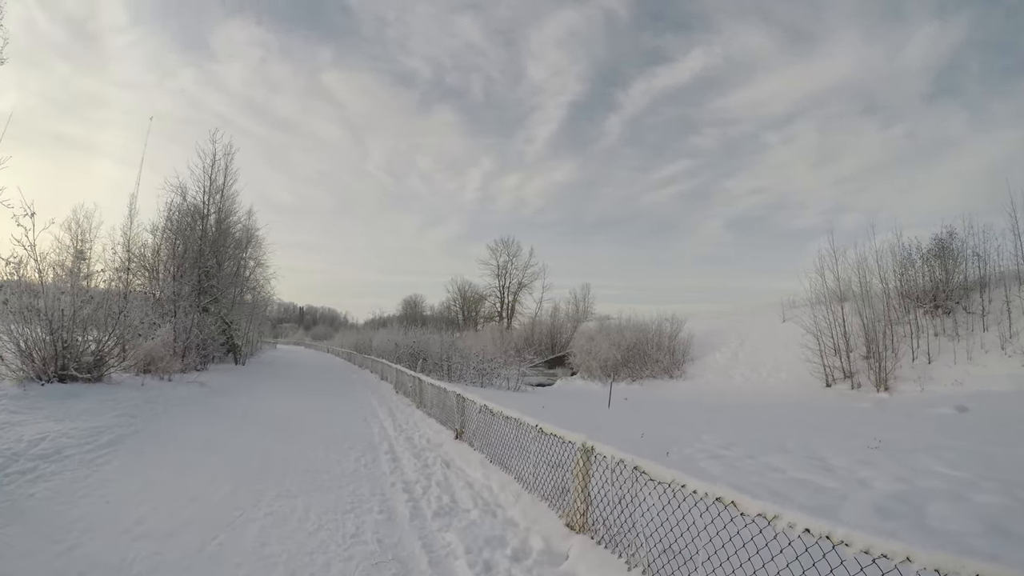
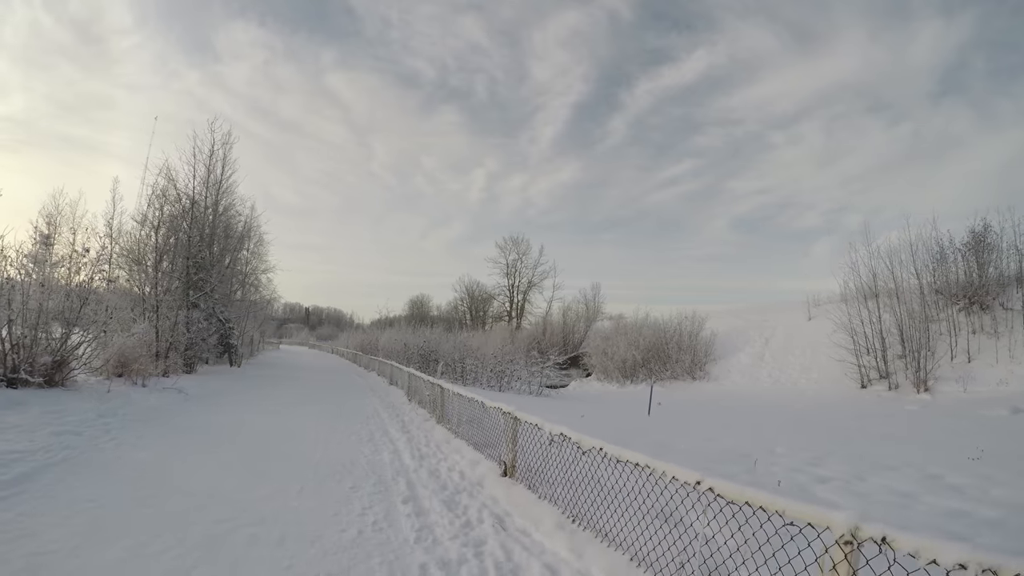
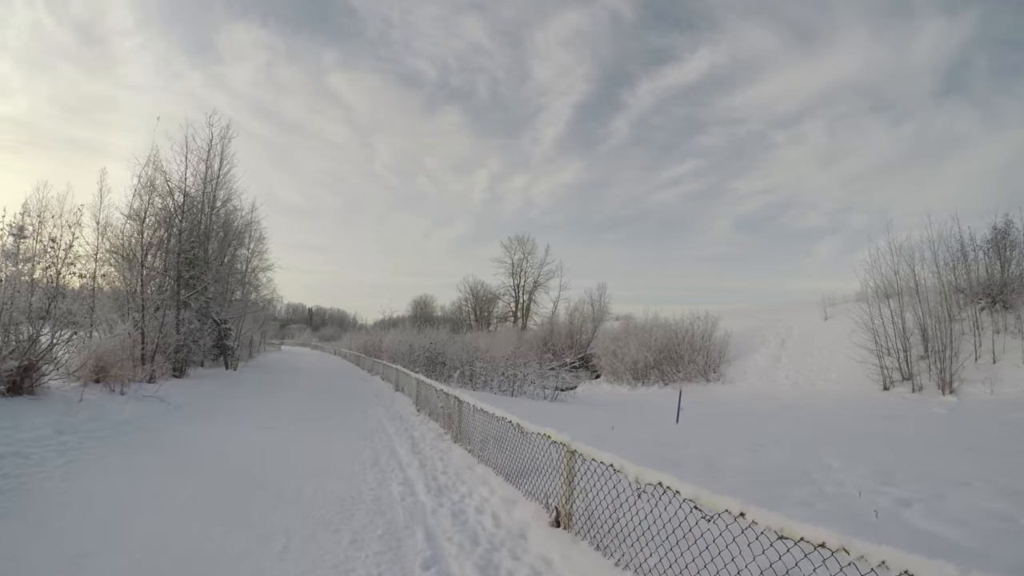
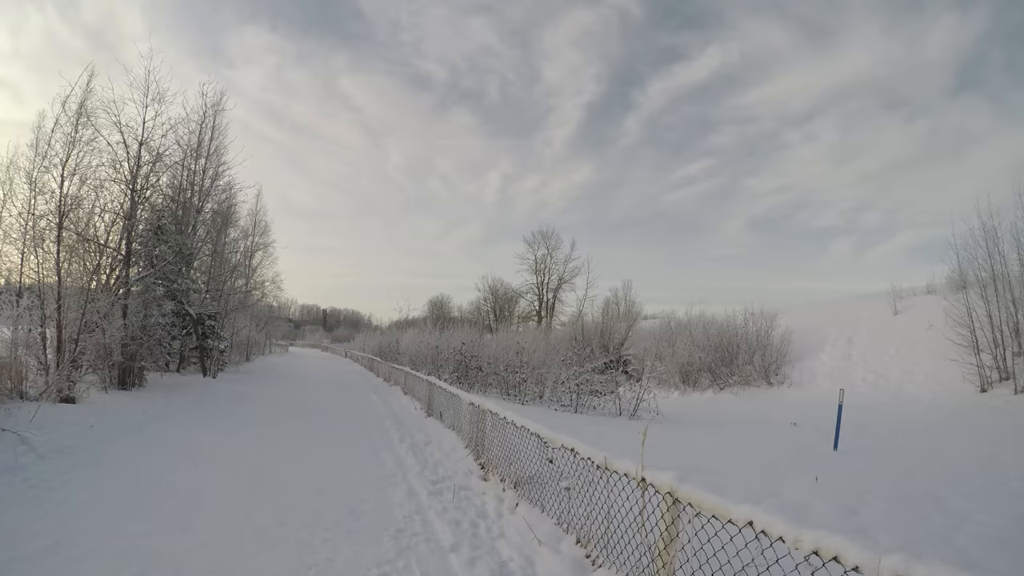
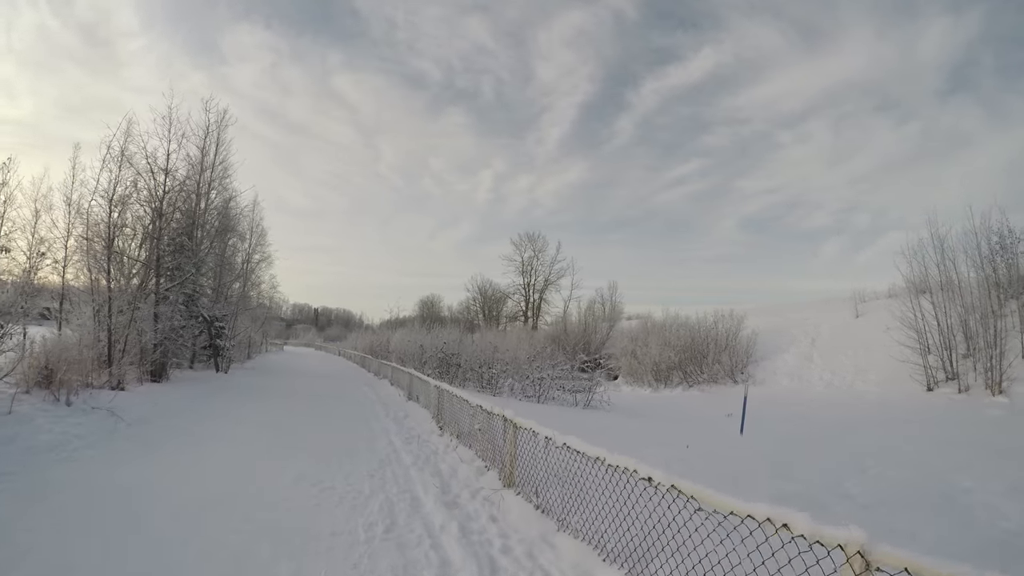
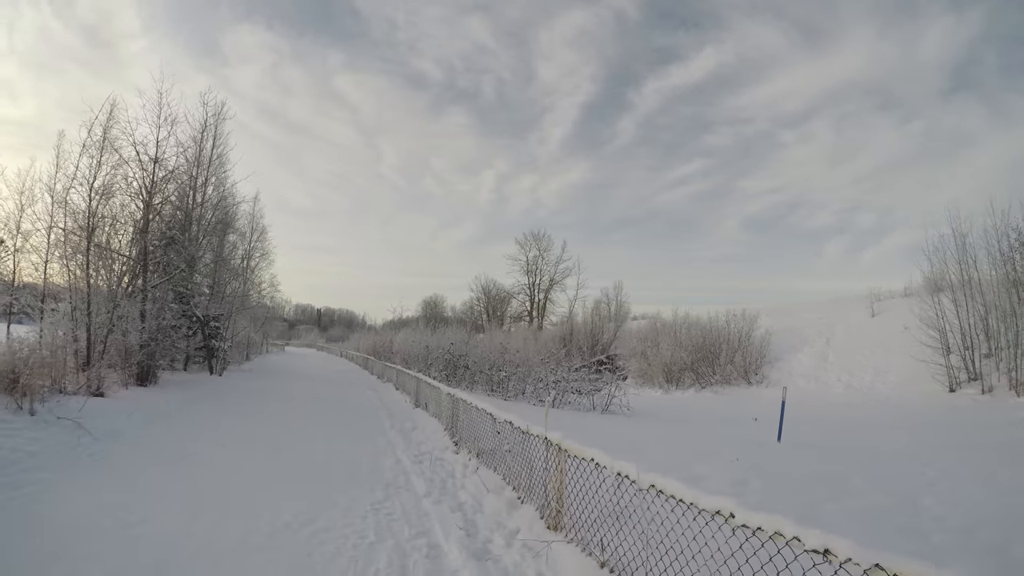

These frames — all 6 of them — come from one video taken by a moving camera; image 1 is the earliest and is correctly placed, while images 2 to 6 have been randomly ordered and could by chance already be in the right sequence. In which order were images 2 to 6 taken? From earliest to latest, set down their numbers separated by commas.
2, 3, 5, 6, 4
